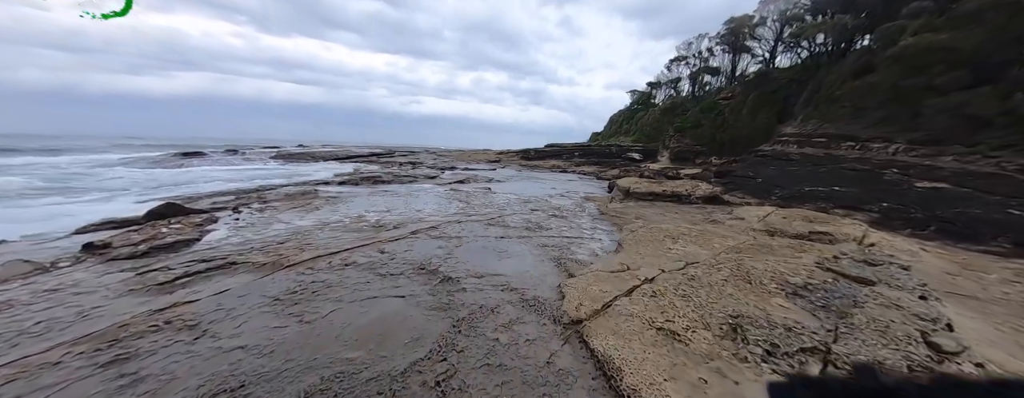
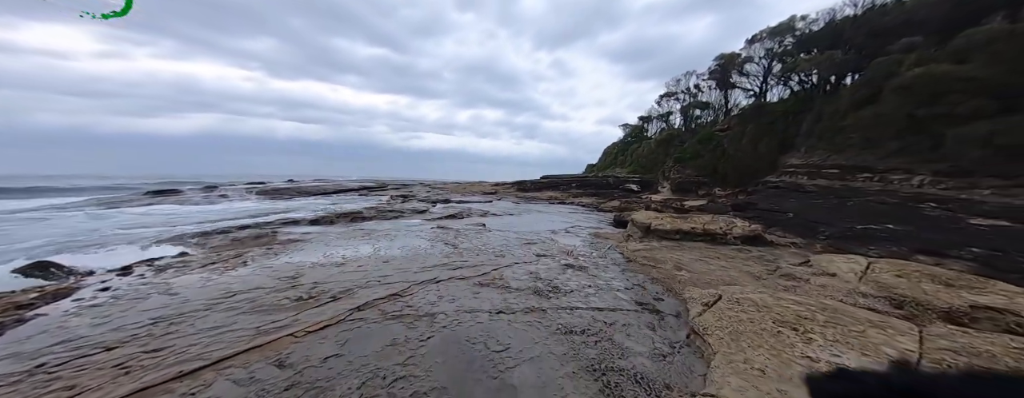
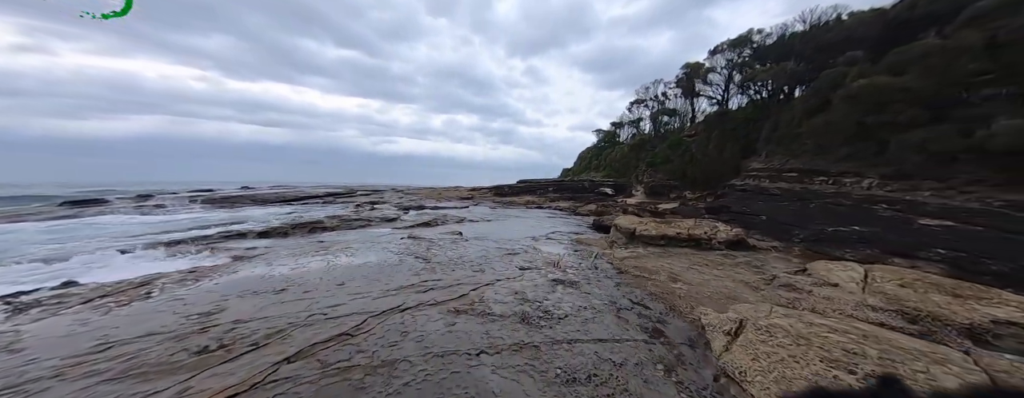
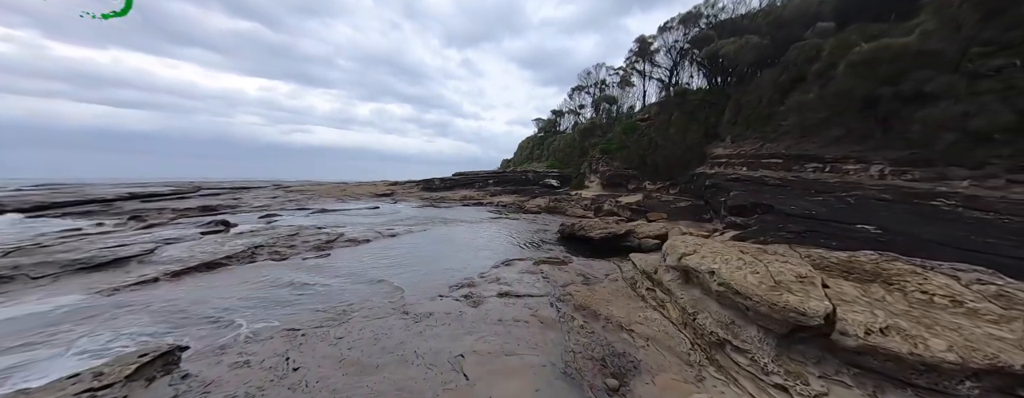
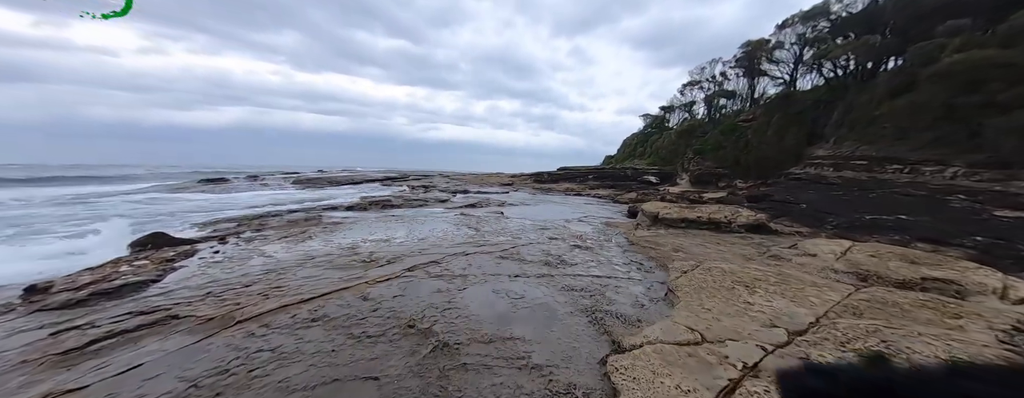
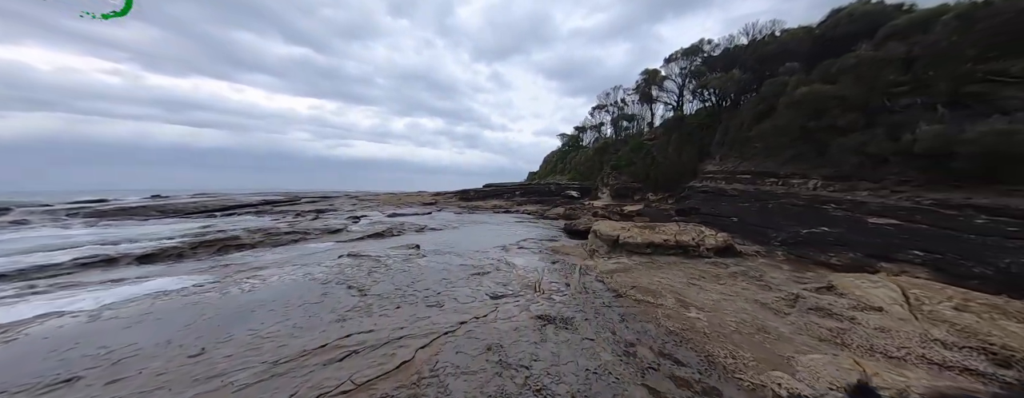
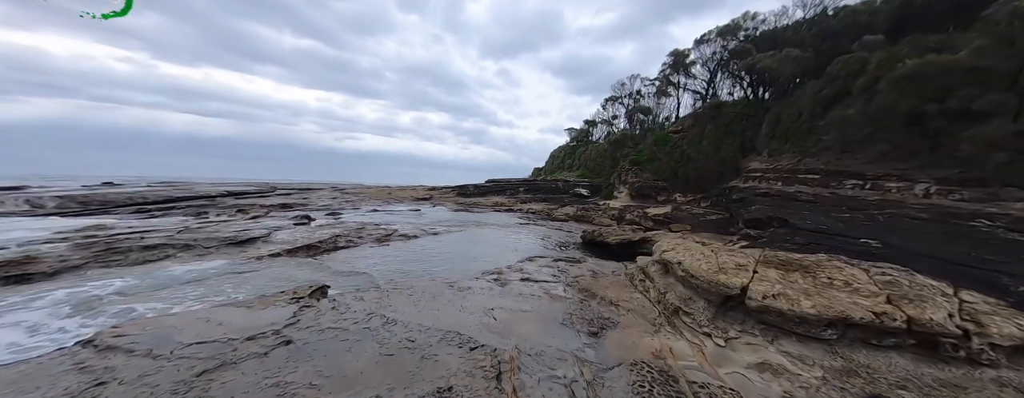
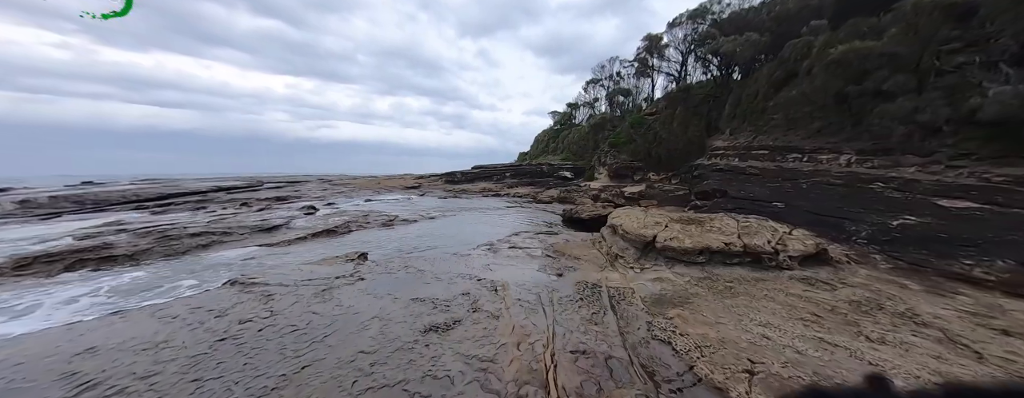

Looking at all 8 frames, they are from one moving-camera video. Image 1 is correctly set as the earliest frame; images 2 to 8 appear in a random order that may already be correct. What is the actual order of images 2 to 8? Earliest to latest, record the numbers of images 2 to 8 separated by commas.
5, 2, 3, 6, 8, 7, 4
